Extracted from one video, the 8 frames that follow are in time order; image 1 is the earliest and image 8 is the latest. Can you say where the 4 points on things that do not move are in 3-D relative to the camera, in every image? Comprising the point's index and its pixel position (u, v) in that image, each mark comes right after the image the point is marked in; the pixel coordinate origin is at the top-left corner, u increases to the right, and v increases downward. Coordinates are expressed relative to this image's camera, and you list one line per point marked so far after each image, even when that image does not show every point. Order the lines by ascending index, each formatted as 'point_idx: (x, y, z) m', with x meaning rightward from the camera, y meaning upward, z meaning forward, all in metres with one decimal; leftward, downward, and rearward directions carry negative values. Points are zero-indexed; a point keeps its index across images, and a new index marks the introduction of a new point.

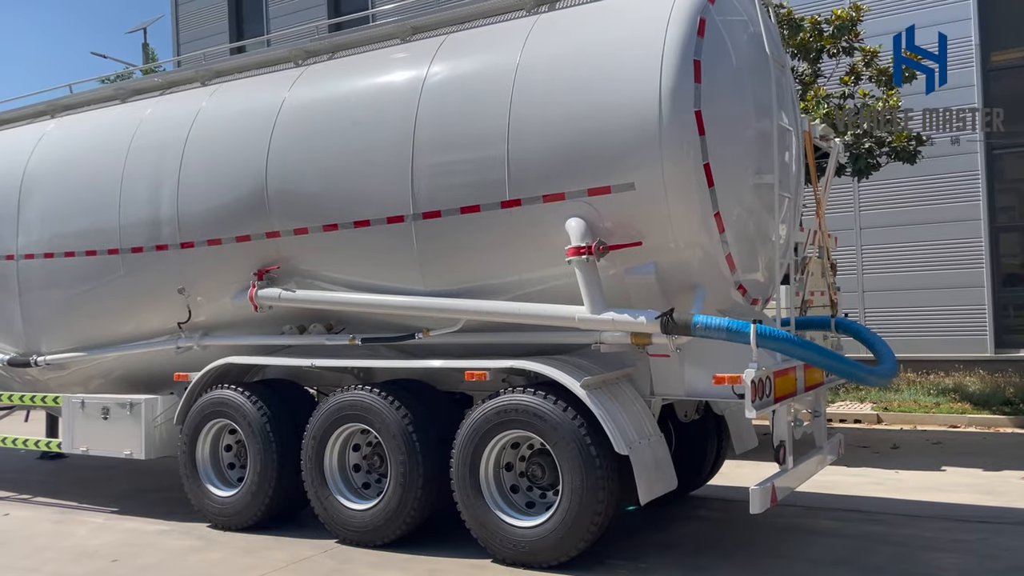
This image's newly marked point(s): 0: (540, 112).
0: (+0.1, +1.1, +5.3) m
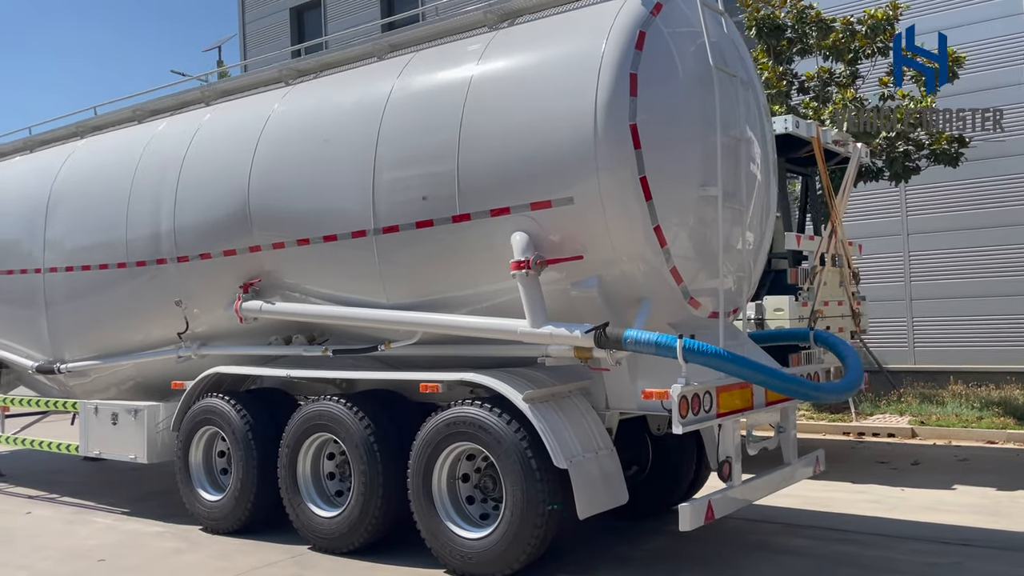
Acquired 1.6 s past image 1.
0: (-0.2, +1.0, +5.4) m
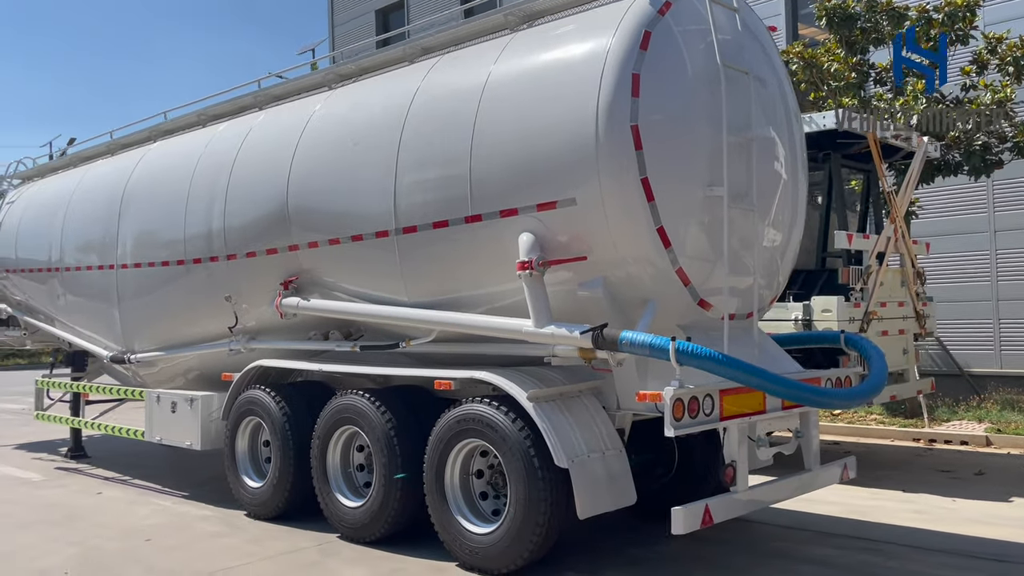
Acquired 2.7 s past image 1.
0: (-0.1, +1.0, +5.4) m
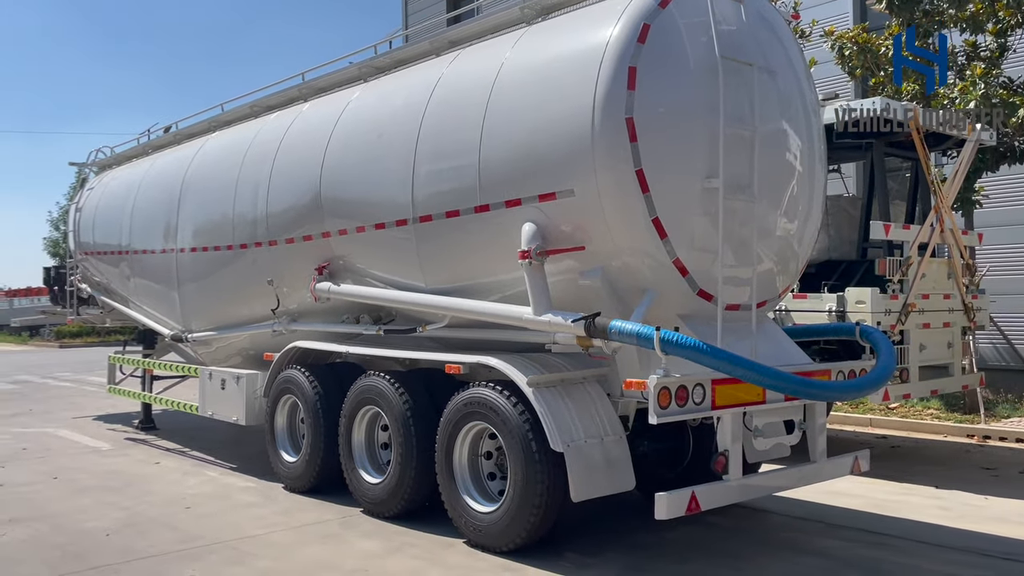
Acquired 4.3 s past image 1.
0: (0.0, +1.1, +5.6) m
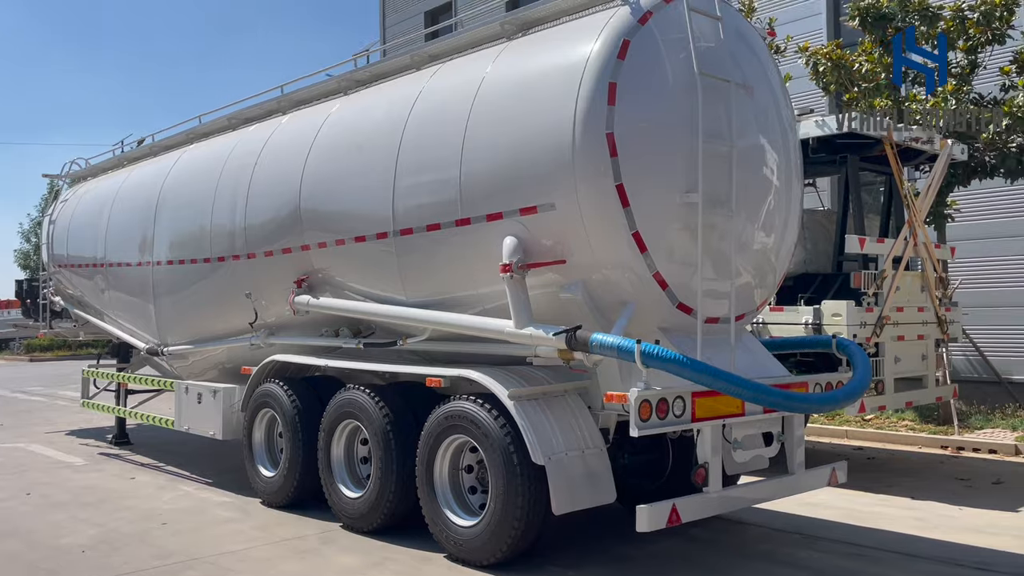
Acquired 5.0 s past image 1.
0: (-0.2, +1.0, +5.6) m
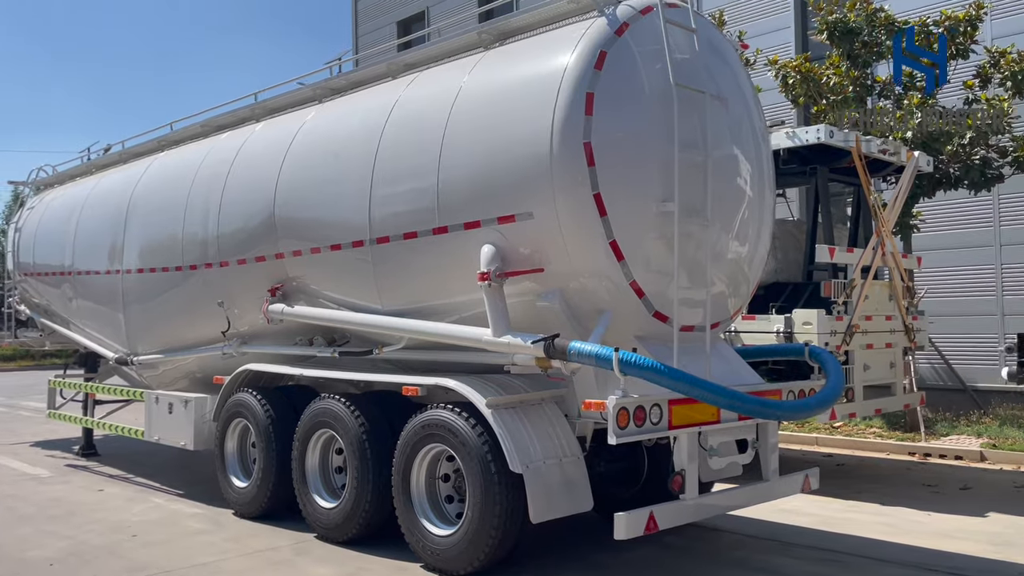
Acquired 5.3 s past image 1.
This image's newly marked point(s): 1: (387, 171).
0: (-0.3, +0.9, +5.6) m
1: (-0.9, +0.8, +6.1) m
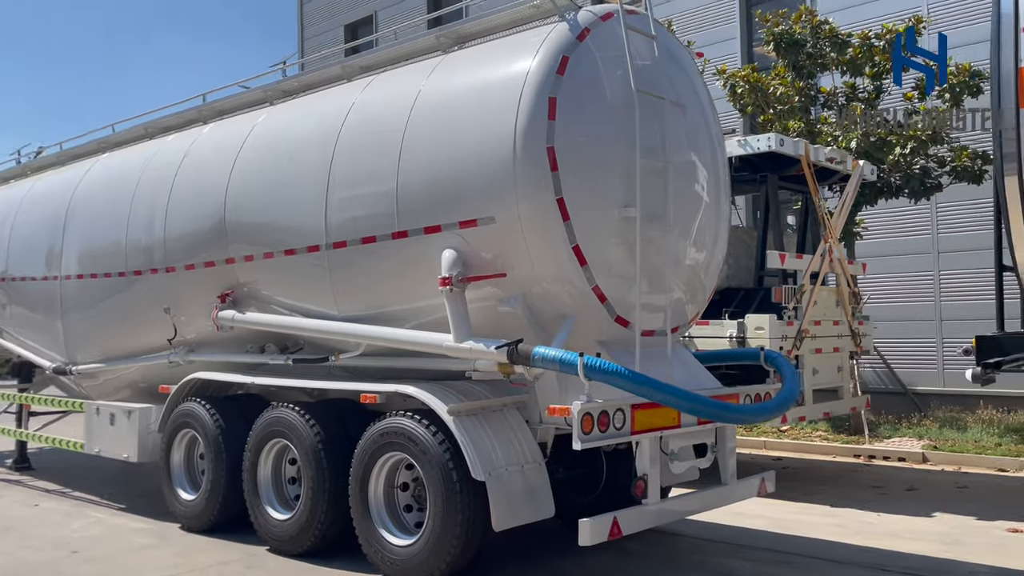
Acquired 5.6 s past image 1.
0: (-0.6, +0.9, +5.6) m
1: (-1.2, +0.8, +6.0) m
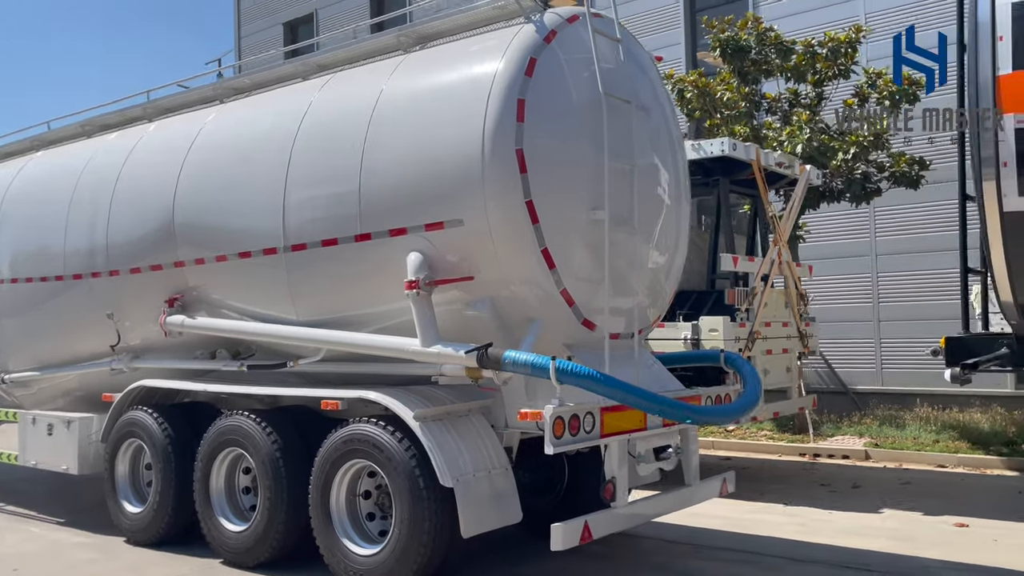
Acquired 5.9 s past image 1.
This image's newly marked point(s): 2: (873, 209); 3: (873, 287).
0: (-0.8, +0.9, +5.4) m
1: (-1.4, +0.8, +5.8) m
2: (+5.6, +1.2, +13.1) m
3: (+5.5, 0.0, +13.1) m
